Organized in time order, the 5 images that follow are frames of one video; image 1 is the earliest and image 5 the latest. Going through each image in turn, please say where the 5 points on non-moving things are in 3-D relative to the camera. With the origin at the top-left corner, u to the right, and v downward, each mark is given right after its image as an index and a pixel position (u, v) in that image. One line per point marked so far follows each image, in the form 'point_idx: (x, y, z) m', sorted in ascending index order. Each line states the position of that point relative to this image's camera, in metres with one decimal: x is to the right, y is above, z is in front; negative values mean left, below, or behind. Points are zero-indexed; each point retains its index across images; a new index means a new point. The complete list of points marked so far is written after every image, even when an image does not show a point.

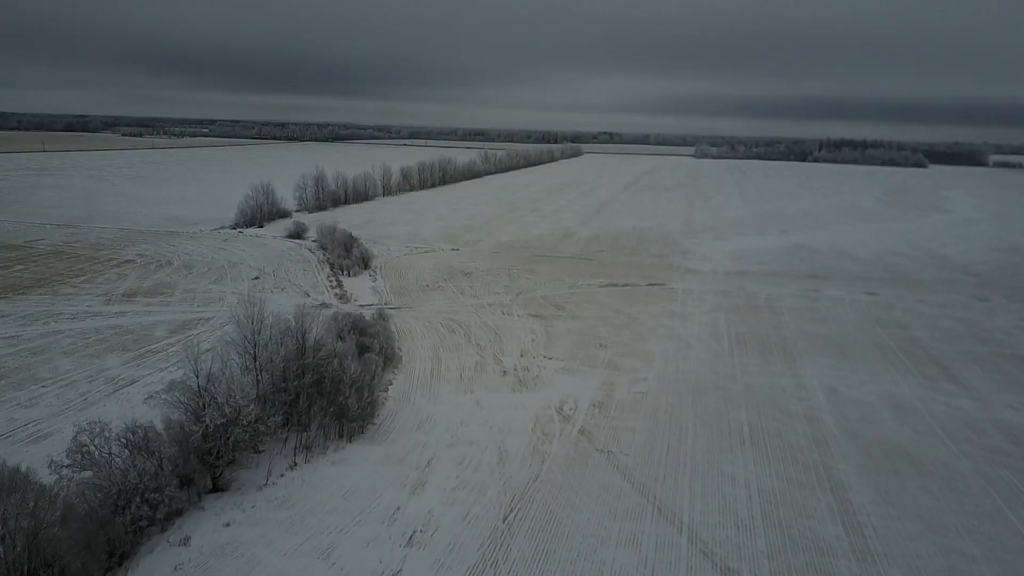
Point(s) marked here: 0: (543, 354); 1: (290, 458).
0: (+0.5, -1.1, +17.4) m
1: (-2.4, -1.9, +11.8) m
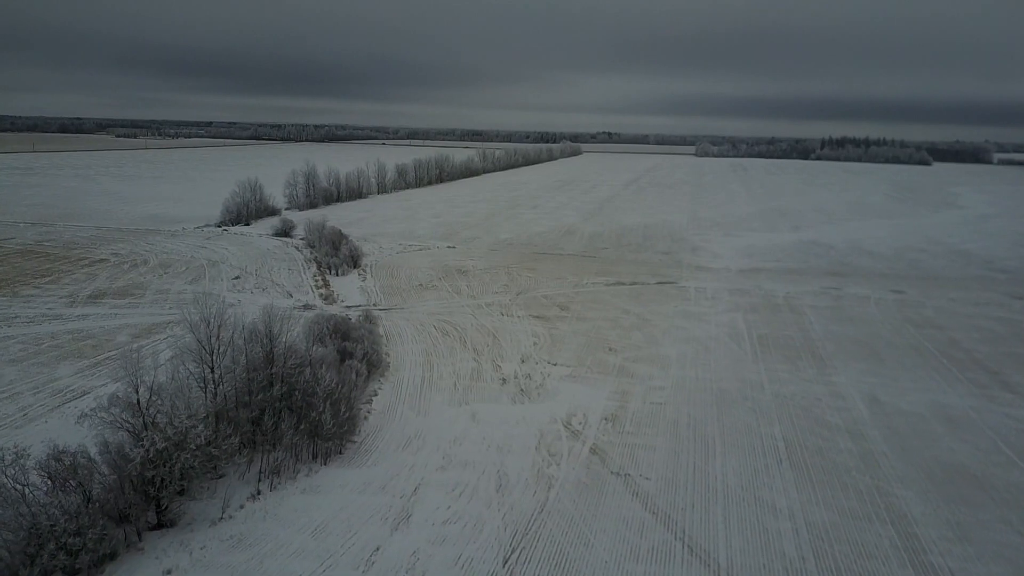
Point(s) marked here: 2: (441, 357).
0: (+0.5, -1.1, +15.6) m
1: (-2.4, -1.9, +10.0) m
2: (-1.1, -1.0, +15.8) m
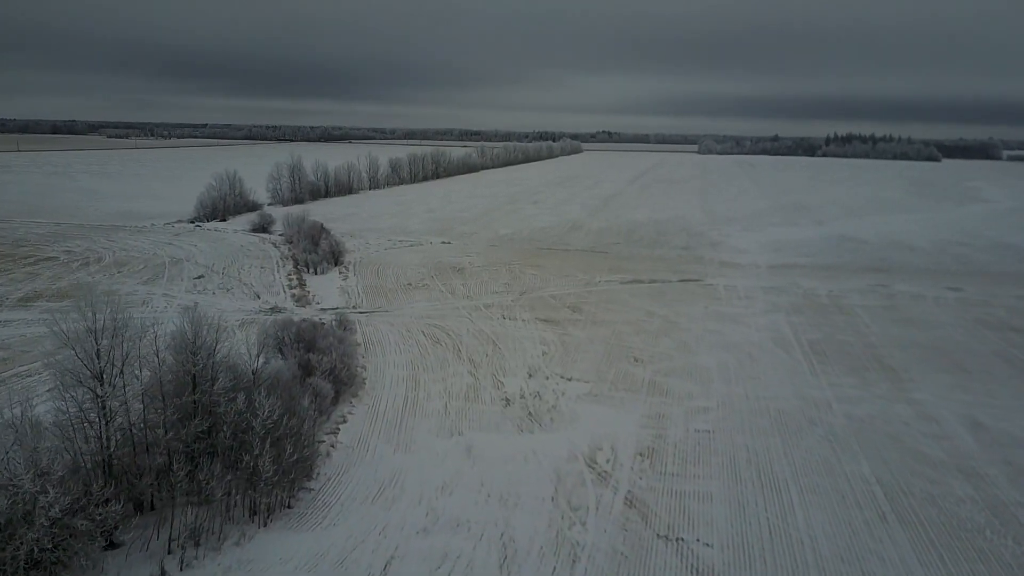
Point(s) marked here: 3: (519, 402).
0: (+0.6, -1.0, +12.7) m
1: (-2.4, -1.8, +7.1) m
2: (-1.0, -1.0, +12.9) m
3: (+0.1, -1.2, +11.5) m
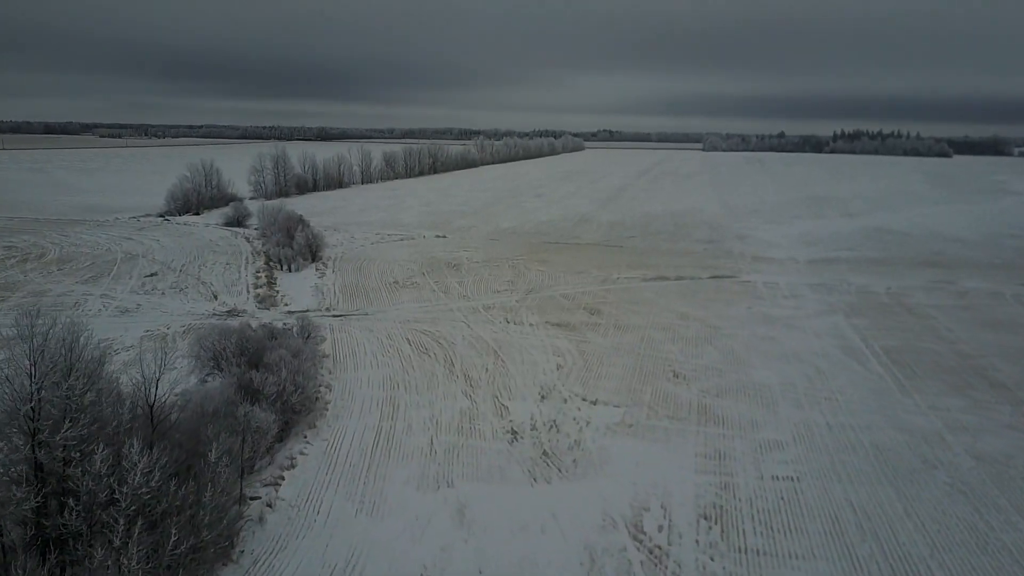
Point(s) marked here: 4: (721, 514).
0: (+0.6, -1.0, +9.8) m
1: (-2.3, -1.8, +4.2) m
2: (-0.9, -1.0, +10.0) m
3: (+0.1, -1.2, +8.6) m
4: (+1.4, -1.5, +6.9) m
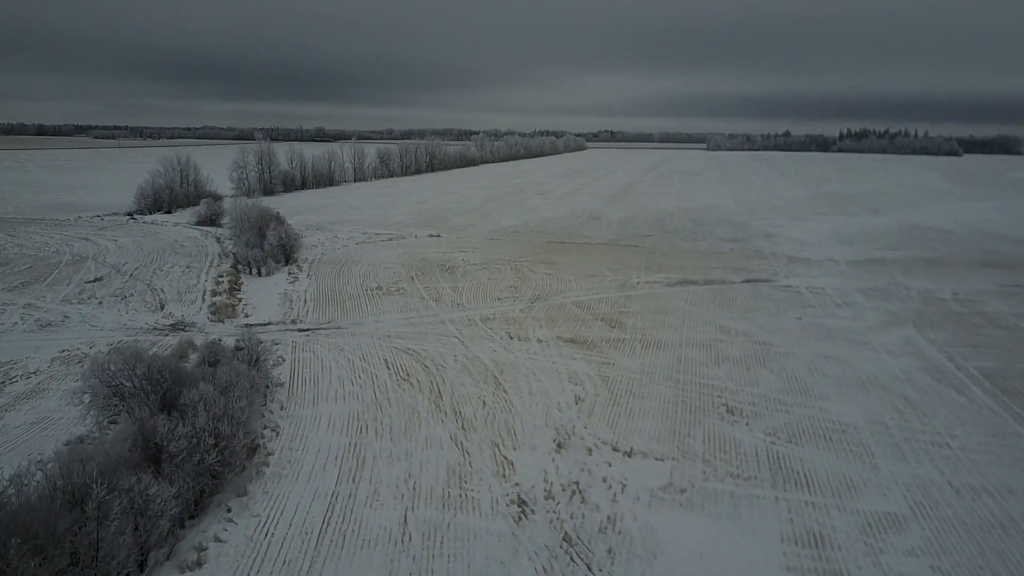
0: (+0.7, -1.1, +7.4) m
1: (-2.3, -1.9, +1.8) m
2: (-0.9, -1.0, +7.6) m
3: (+0.2, -1.3, +6.2) m
4: (+1.4, -1.5, +4.5) m
